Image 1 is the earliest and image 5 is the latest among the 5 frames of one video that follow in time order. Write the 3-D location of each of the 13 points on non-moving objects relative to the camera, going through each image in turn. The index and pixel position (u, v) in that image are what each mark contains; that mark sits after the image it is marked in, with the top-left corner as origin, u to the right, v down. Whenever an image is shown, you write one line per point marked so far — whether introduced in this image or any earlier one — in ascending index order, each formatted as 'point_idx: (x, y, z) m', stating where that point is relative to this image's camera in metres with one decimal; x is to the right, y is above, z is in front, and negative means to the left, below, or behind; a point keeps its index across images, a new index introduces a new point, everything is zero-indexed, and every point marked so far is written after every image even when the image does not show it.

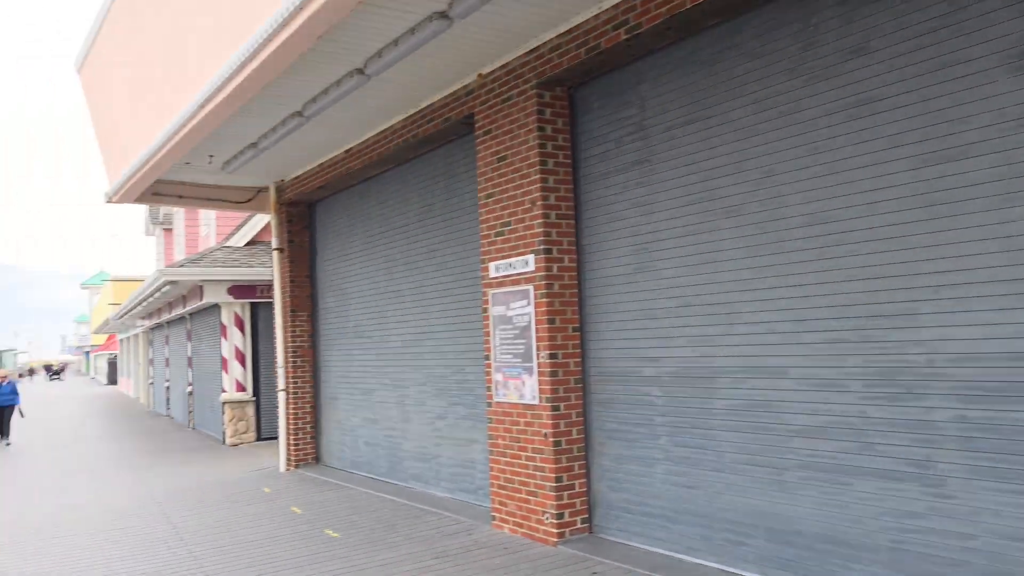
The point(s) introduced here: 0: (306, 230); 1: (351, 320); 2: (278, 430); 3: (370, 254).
0: (-2.7, +0.8, +11.0) m
1: (-1.9, -0.4, +10.0) m
2: (-3.0, -1.8, +10.7) m
3: (-1.6, +0.4, +9.5) m
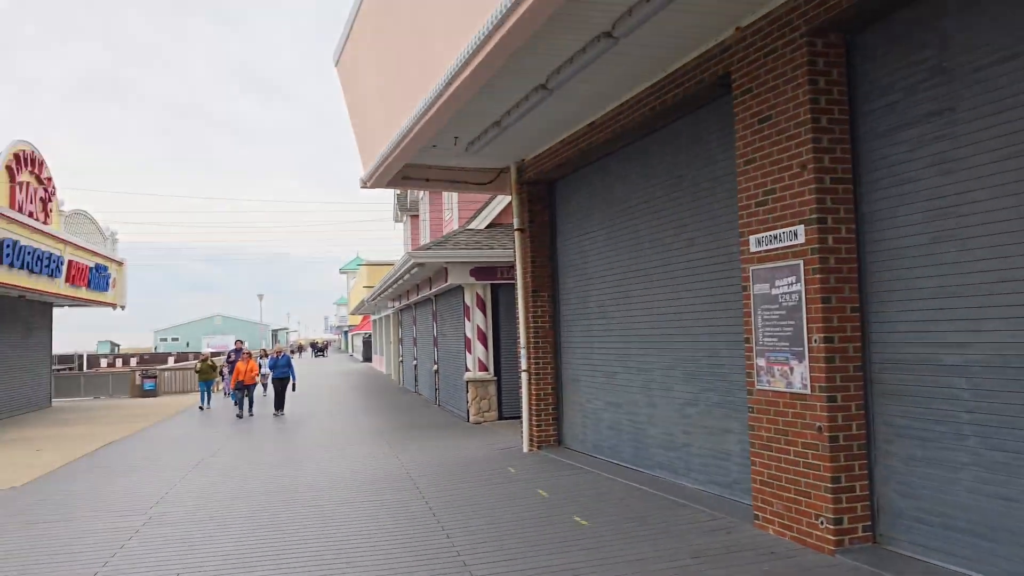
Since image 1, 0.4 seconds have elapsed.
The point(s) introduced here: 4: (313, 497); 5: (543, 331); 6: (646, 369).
0: (+0.5, +1.0, +10.8) m
1: (+0.9, -0.1, +9.7) m
2: (+0.1, -1.6, +10.7) m
3: (+1.1, +0.6, +9.2) m
4: (-2.2, -2.3, +9.2) m
5: (+0.4, -0.5, +10.7) m
6: (+1.4, -0.8, +8.5) m
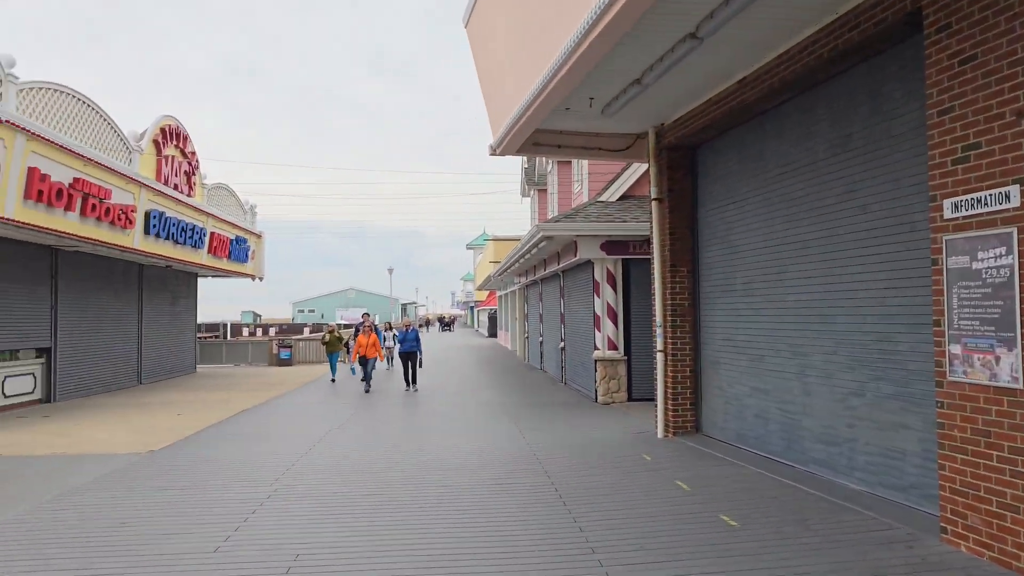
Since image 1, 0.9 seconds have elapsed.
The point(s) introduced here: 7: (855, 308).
0: (+2.1, +1.3, +10.0) m
1: (+2.4, +0.1, +8.9) m
2: (+1.7, -1.3, +10.0) m
3: (+2.5, +0.9, +8.3) m
4: (-0.8, -2.0, +8.9) m
5: (+2.0, -0.2, +9.9) m
6: (+2.6, -0.6, +7.6) m
7: (+2.8, -0.2, +6.8) m
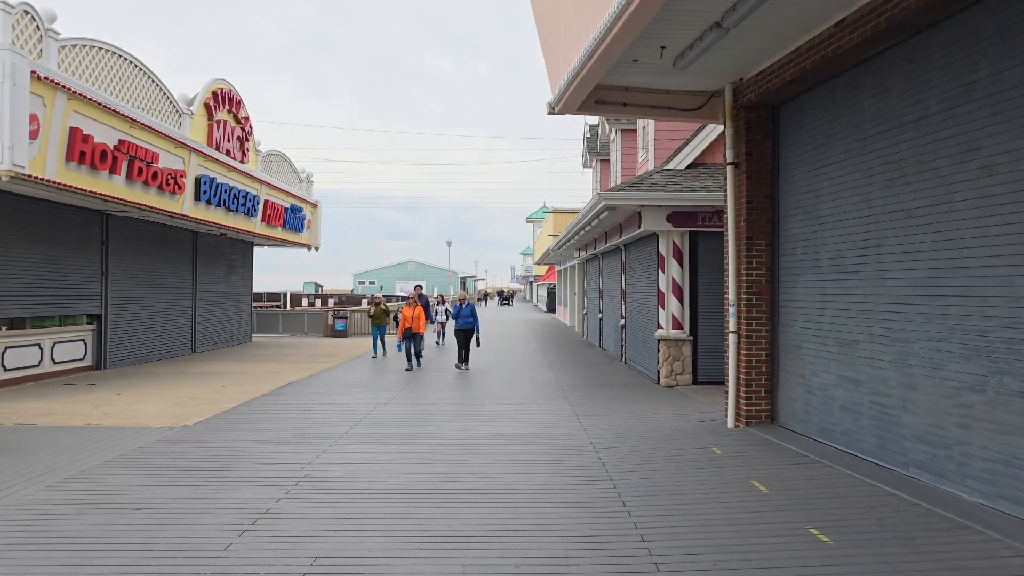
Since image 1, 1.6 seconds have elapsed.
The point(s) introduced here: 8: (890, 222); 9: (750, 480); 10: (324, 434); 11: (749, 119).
0: (+2.8, +1.6, +9.0) m
1: (+3.0, +0.4, +7.8) m
2: (+2.3, -1.0, +9.0) m
3: (+3.0, +1.1, +7.2) m
4: (-0.3, -1.7, +8.1) m
5: (+2.6, 0.0, +8.9) m
6: (+3.1, -0.4, +6.6) m
7: (+3.2, 0.0, +5.8) m
8: (+3.1, +0.5, +6.8) m
9: (+1.9, -1.5, +6.7) m
10: (-2.2, -1.7, +9.8) m
11: (+2.6, +1.8, +8.9) m
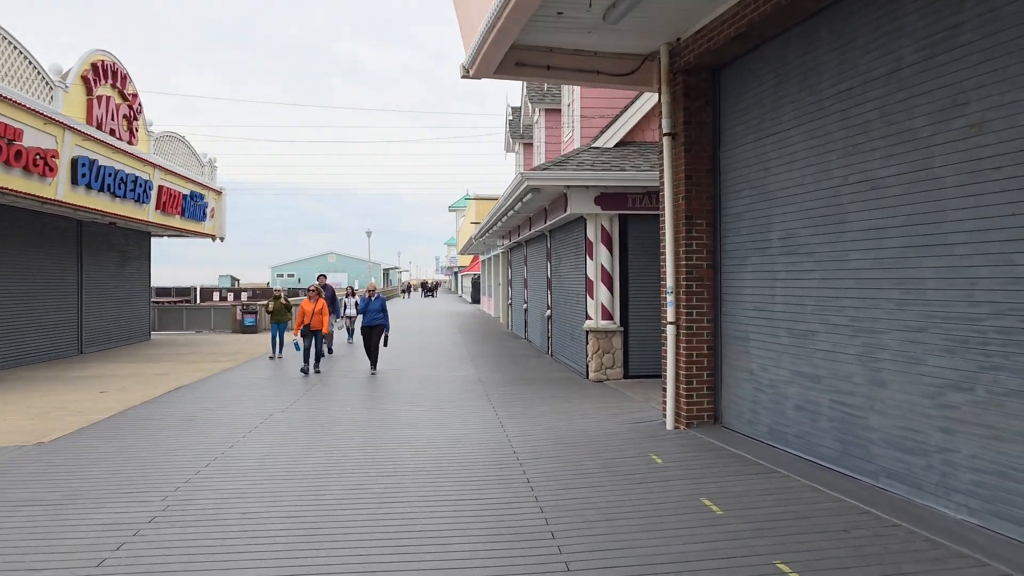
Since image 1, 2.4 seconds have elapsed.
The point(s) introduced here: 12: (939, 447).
0: (+1.9, +1.7, +8.0) m
1: (+2.2, +0.5, +6.9) m
2: (+1.5, -0.9, +8.1) m
3: (+2.3, +1.2, +6.3) m
4: (-1.0, -1.6, +7.0) m
5: (+1.8, +0.2, +8.0) m
6: (+2.4, -0.3, +5.7) m
7: (+2.6, +0.1, +4.9) m
8: (+2.4, +0.7, +5.9) m
9: (+1.3, -1.4, +5.7) m
10: (-3.1, -1.6, +8.5) m
11: (+1.7, +1.9, +8.0) m
12: (+2.6, -1.0, +5.1) m
